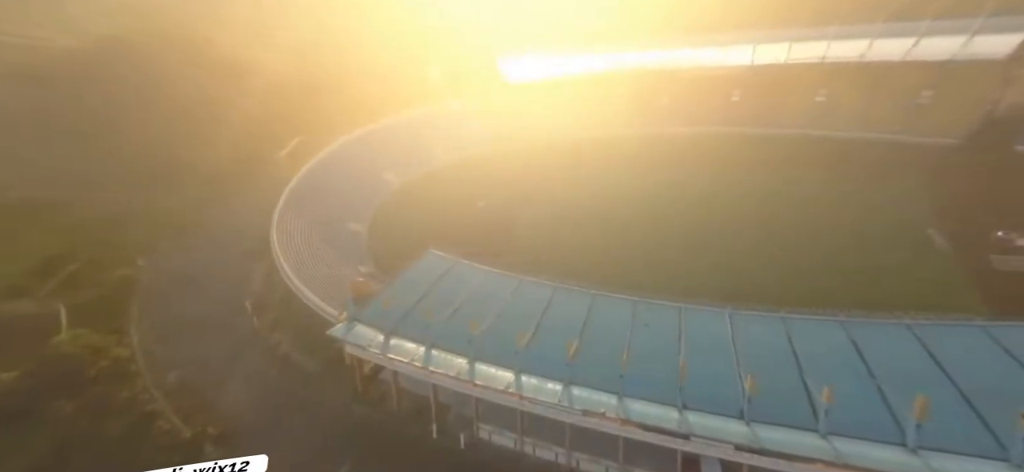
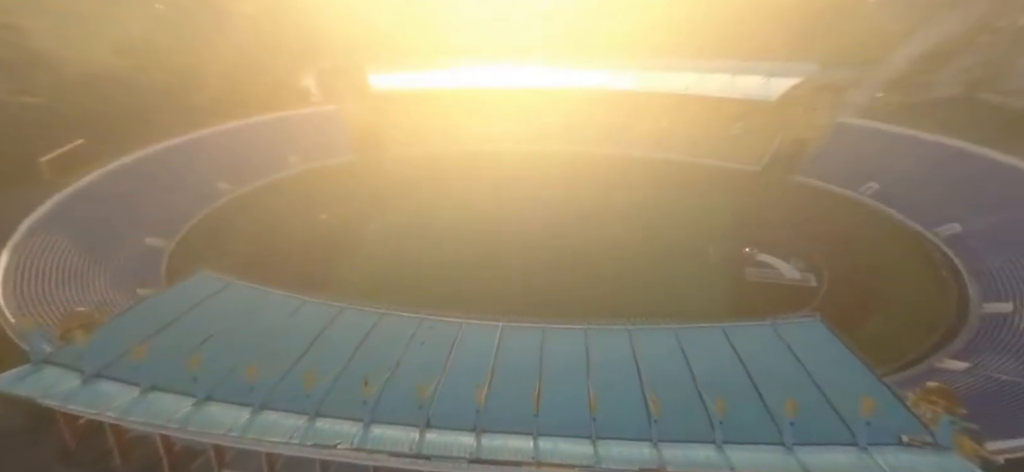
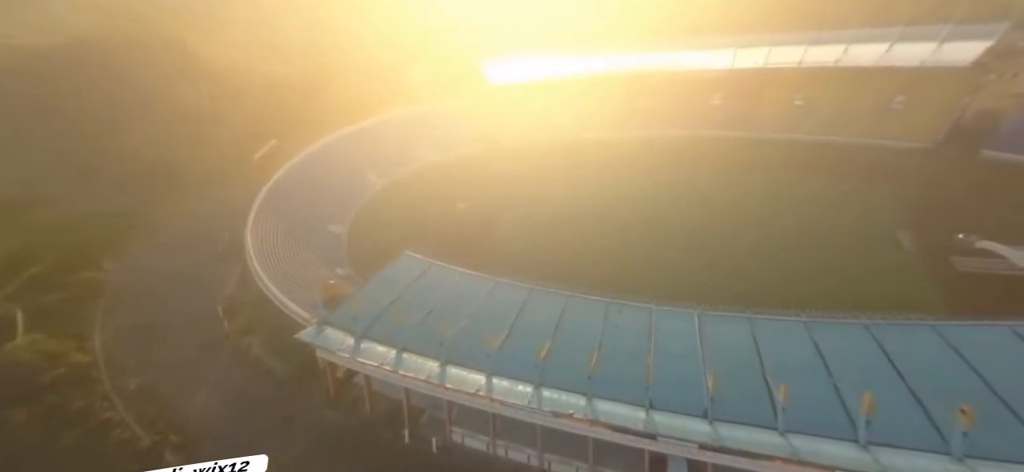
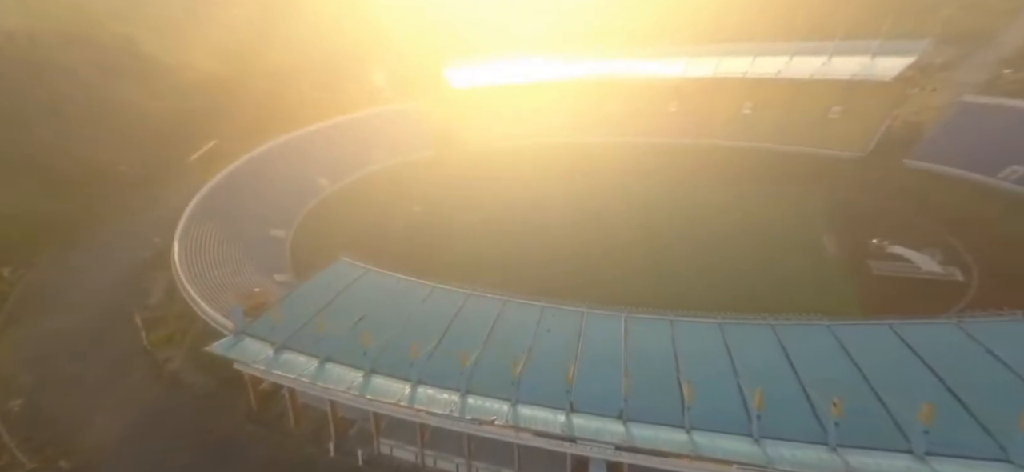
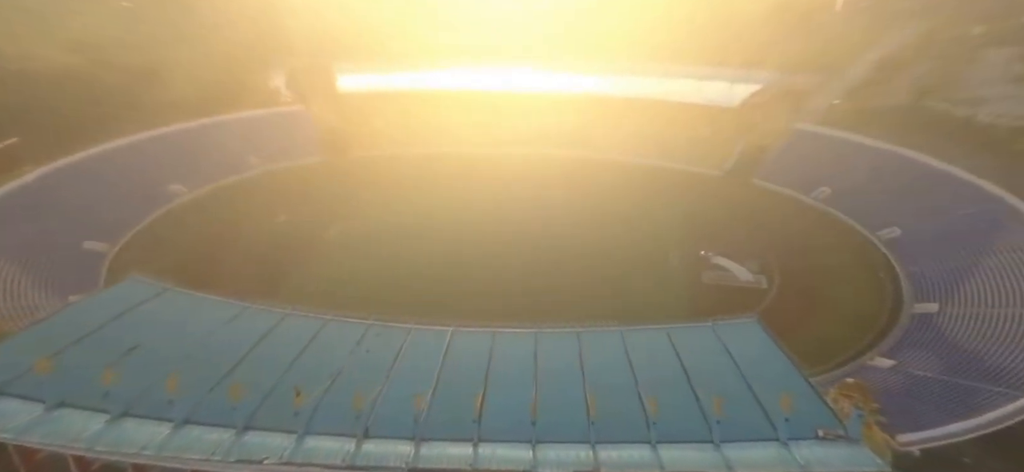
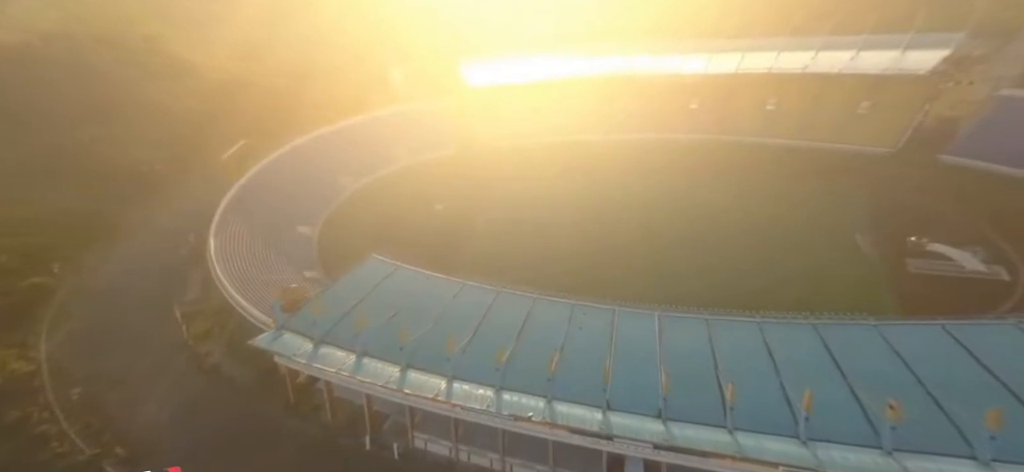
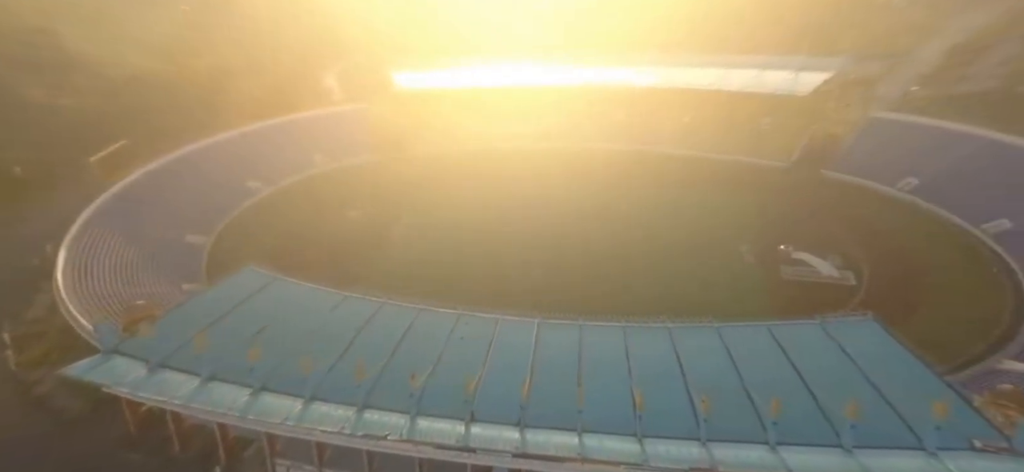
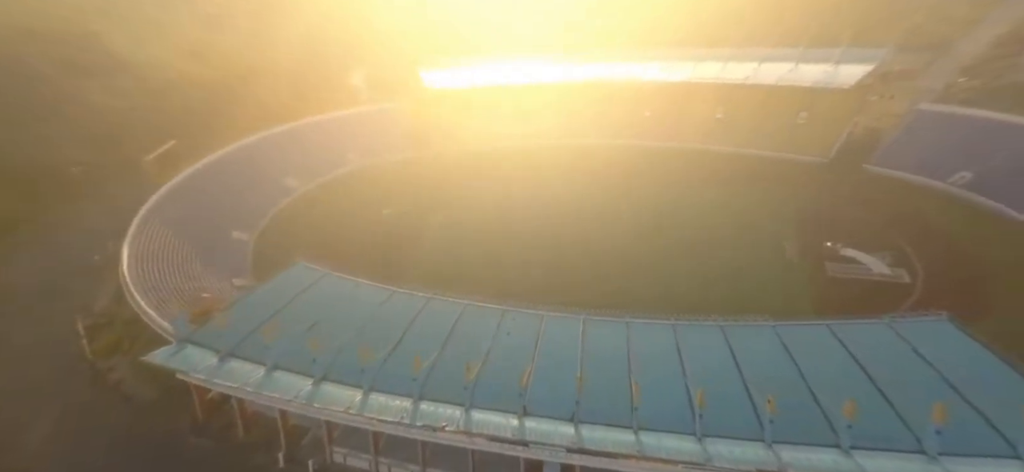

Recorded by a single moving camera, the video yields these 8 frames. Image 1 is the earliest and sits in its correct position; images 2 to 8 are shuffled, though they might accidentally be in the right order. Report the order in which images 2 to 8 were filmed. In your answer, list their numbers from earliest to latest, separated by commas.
3, 6, 4, 8, 7, 2, 5
